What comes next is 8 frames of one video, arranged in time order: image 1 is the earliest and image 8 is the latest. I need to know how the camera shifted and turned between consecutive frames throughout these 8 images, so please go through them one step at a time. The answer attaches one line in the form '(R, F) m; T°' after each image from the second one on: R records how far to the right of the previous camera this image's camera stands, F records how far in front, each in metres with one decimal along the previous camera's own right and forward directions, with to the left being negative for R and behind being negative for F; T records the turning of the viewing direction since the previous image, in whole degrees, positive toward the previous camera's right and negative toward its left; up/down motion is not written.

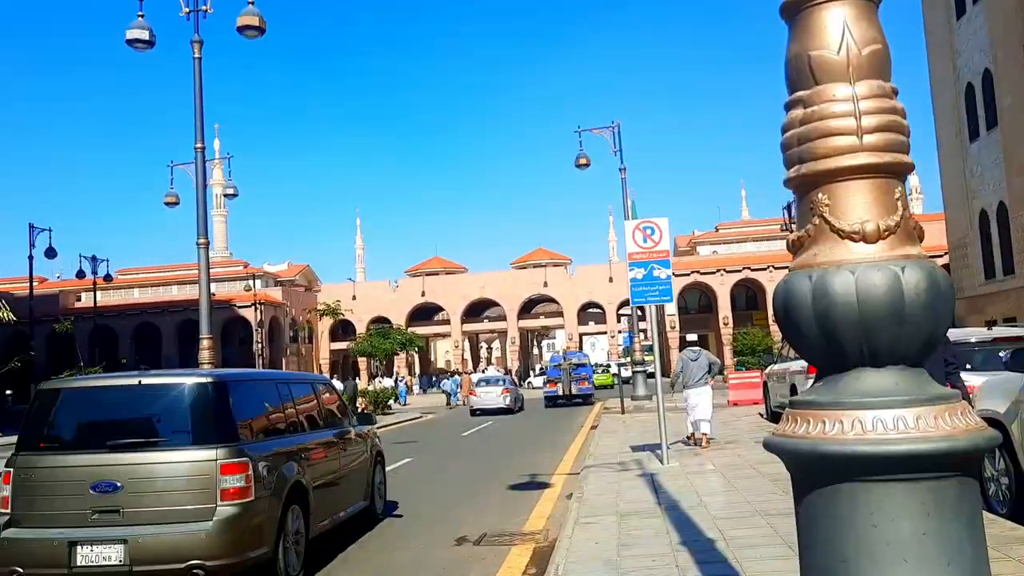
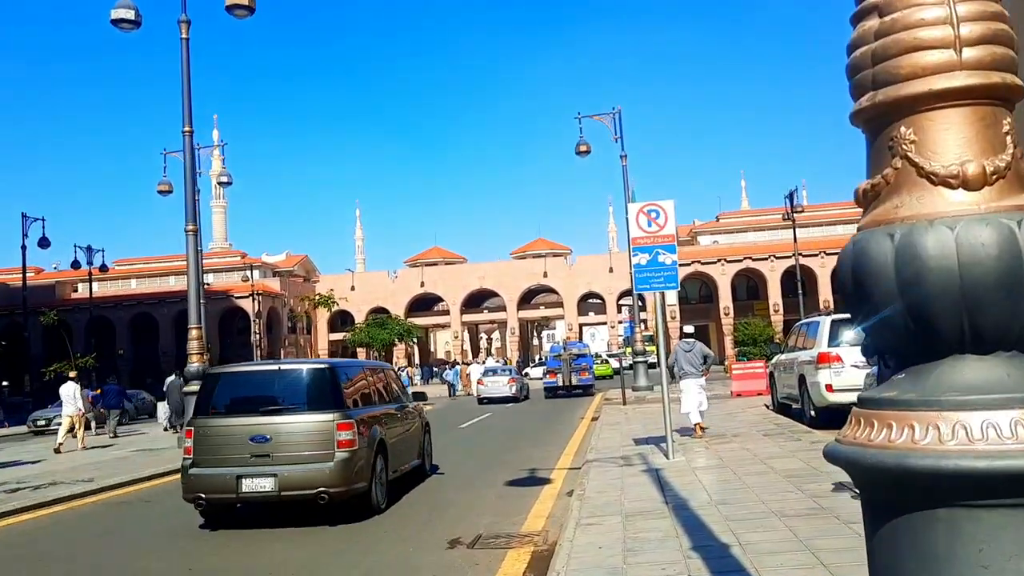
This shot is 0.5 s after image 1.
(0.0, +0.5) m; 0°
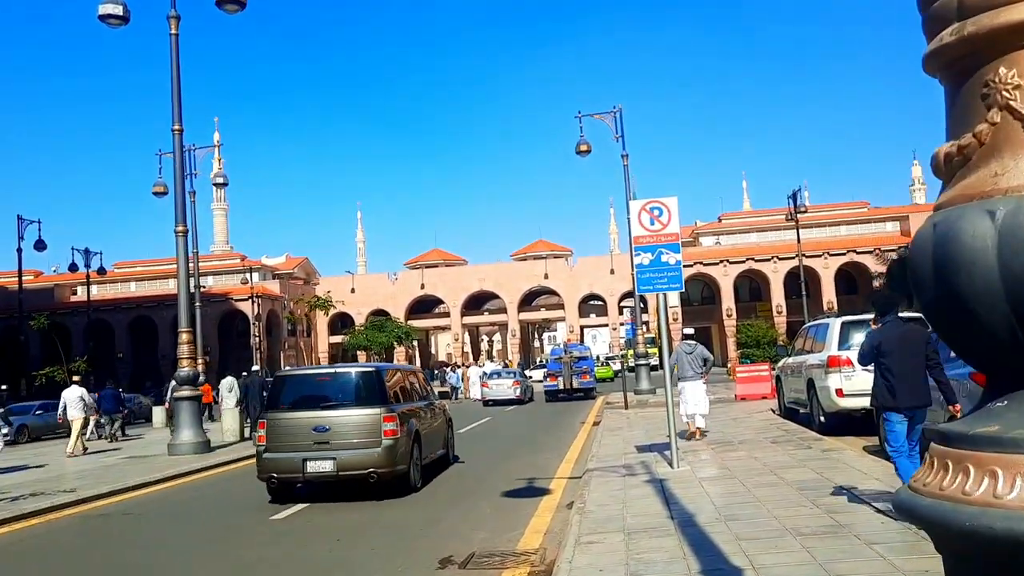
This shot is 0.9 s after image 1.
(+0.1, +0.5) m; 0°
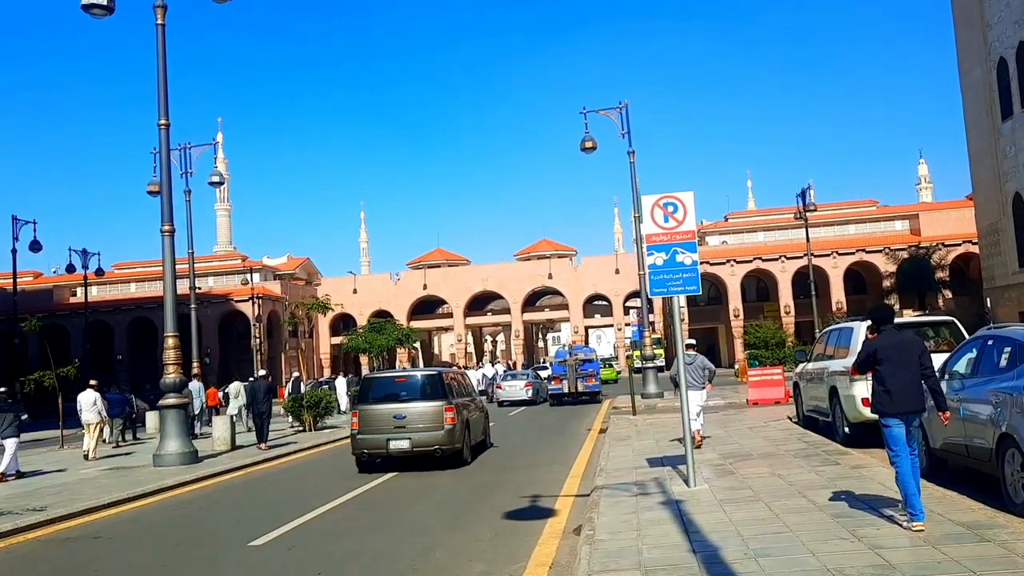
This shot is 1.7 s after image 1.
(0.0, +0.8) m; 0°
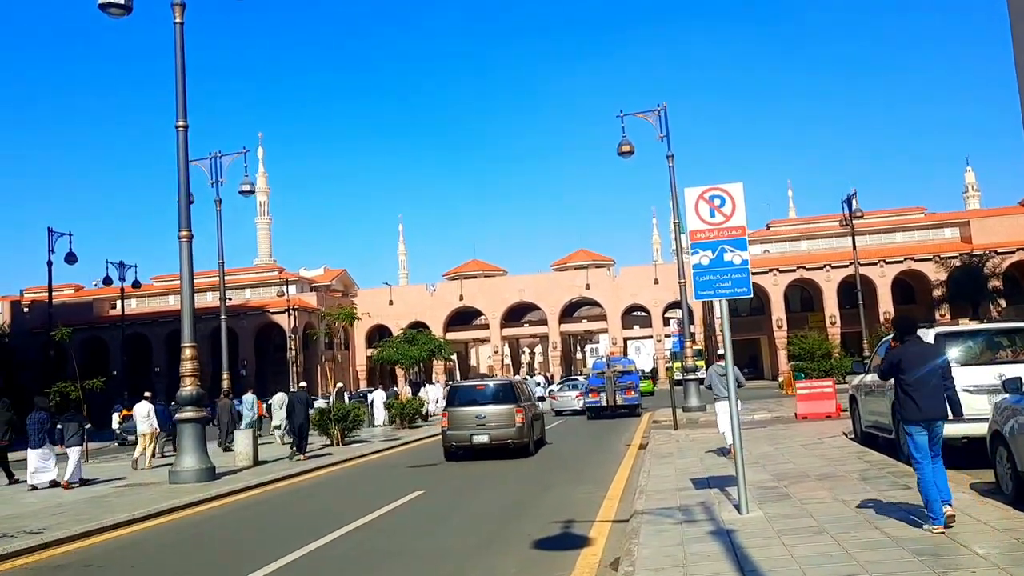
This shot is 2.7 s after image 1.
(+0.1, +0.9) m; -3°
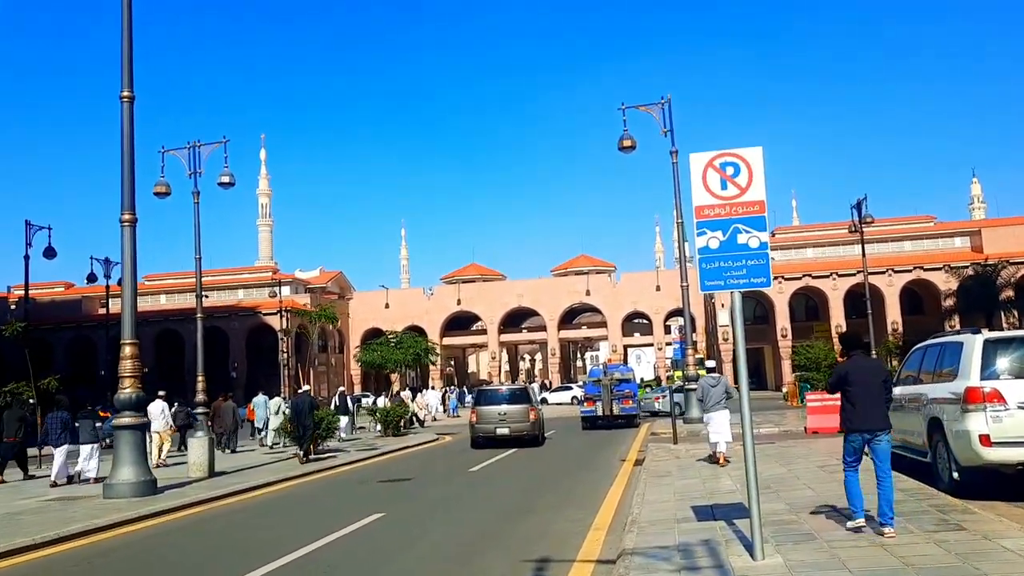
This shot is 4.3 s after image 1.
(+0.3, +1.6) m; 0°
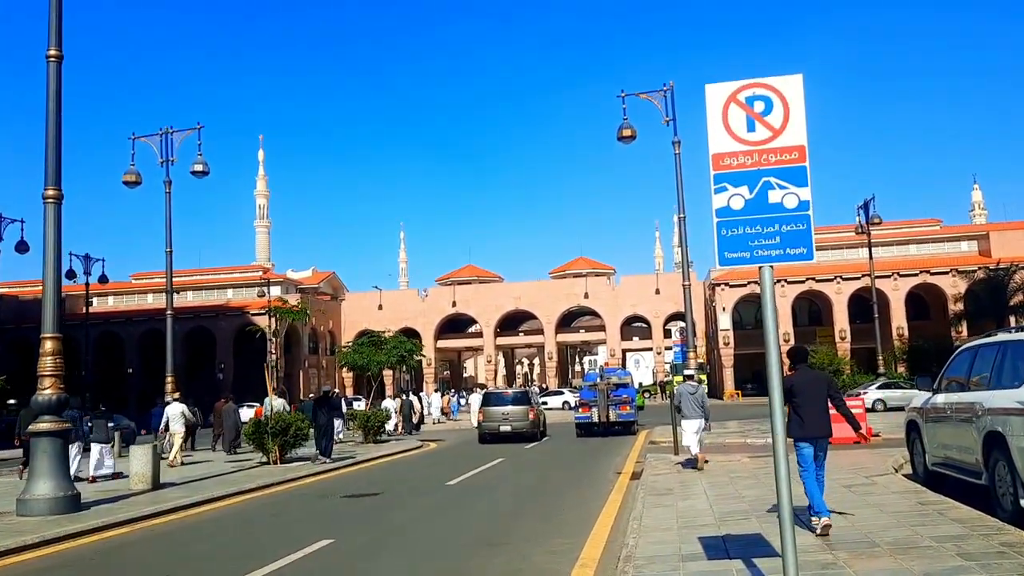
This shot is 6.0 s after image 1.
(+0.3, +1.7) m; 0°
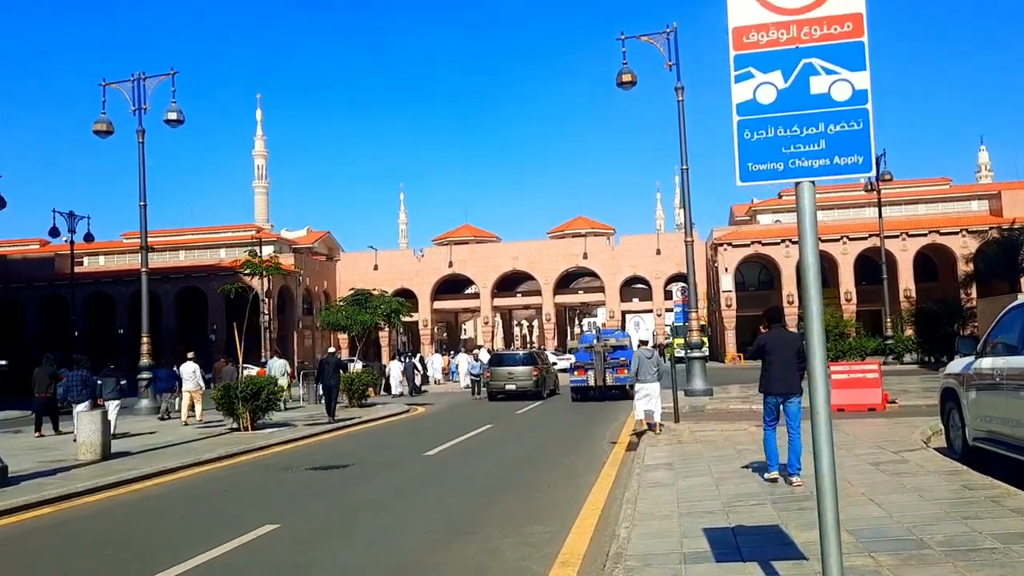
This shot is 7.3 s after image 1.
(+0.3, +1.4) m; 0°
